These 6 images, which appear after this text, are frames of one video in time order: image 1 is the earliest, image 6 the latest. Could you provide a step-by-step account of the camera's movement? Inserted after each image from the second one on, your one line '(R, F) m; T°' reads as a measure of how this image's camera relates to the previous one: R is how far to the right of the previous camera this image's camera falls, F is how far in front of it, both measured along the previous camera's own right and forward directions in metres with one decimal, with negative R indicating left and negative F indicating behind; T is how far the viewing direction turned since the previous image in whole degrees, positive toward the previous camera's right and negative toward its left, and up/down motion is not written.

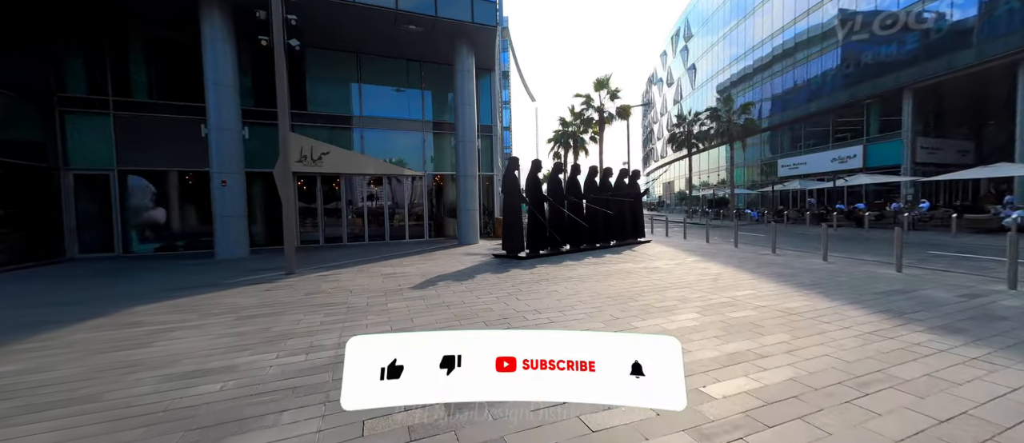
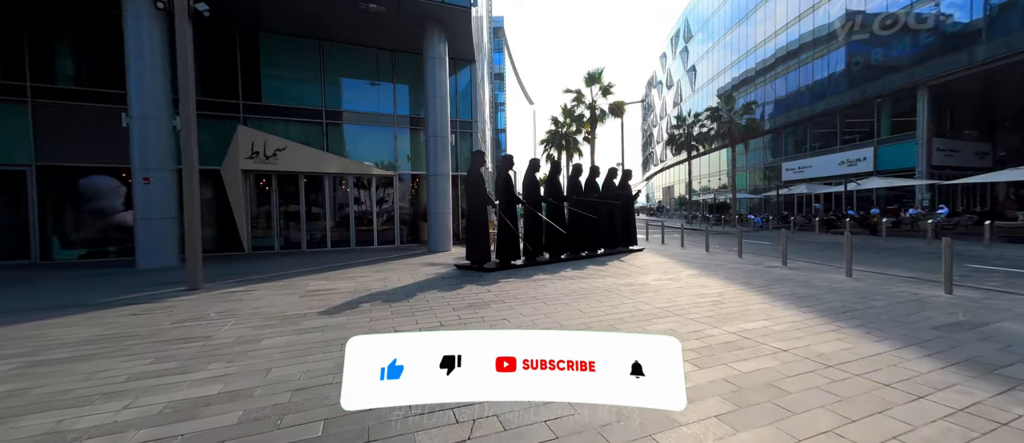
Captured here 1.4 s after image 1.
(+0.9, +1.7) m; 0°
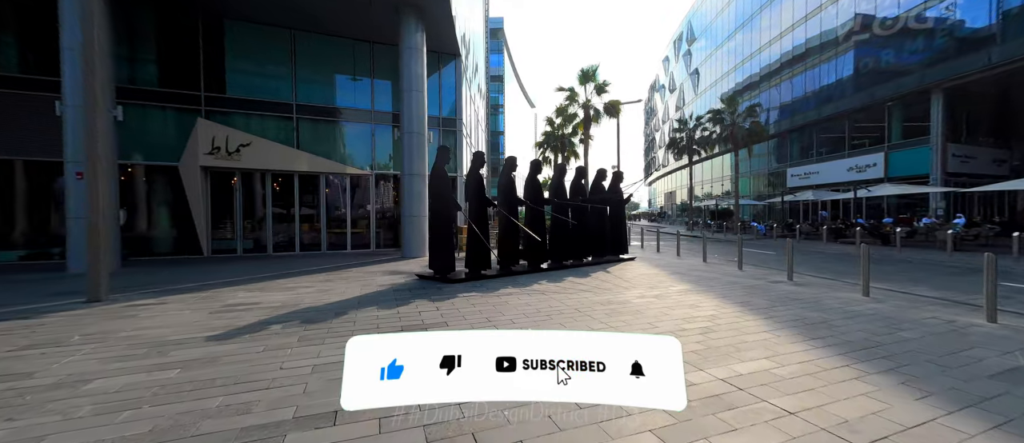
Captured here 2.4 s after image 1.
(+0.8, +1.1) m; 0°
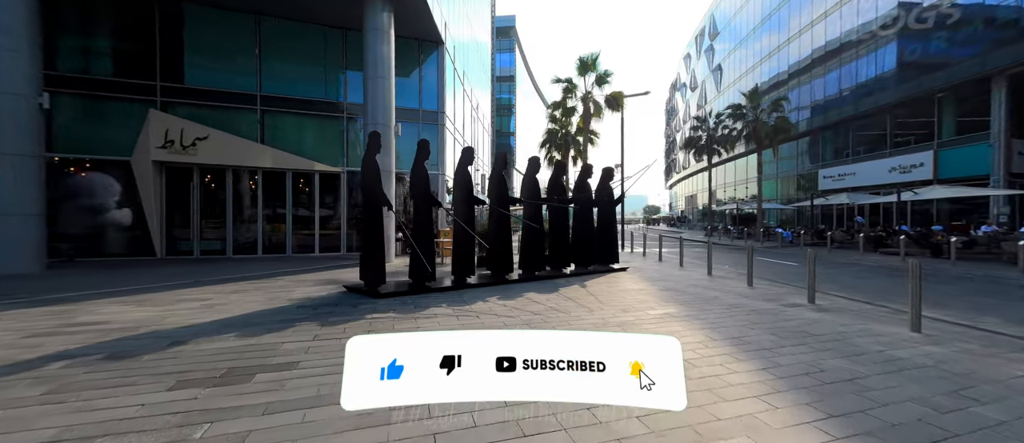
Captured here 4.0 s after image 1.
(+1.4, +1.6) m; -3°
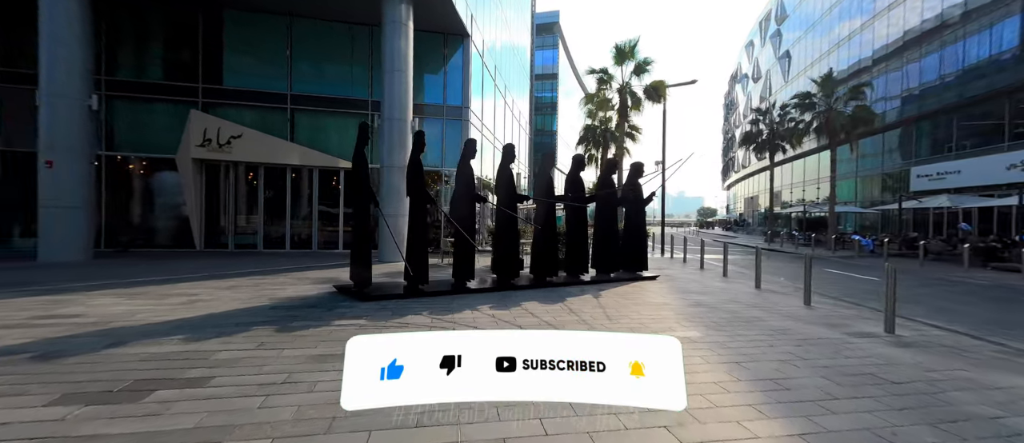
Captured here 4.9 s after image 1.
(+0.8, +0.9) m; -8°
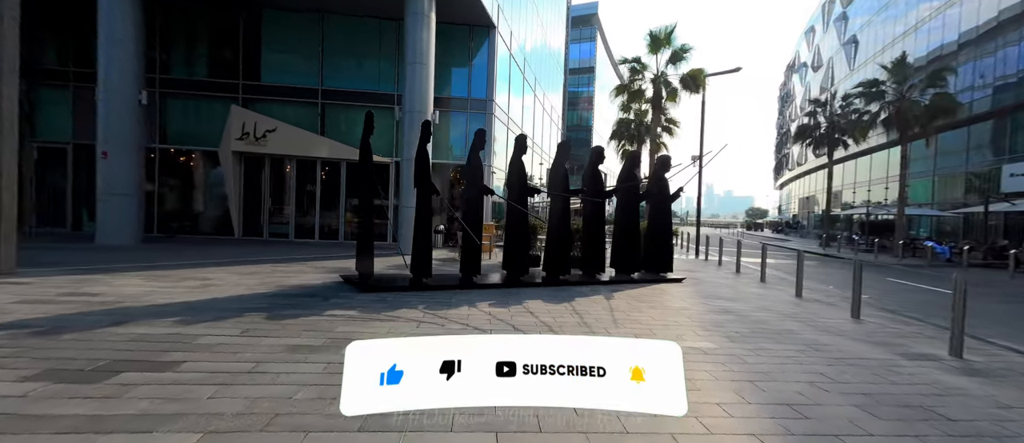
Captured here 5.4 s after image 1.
(+0.5, +0.3) m; -6°
